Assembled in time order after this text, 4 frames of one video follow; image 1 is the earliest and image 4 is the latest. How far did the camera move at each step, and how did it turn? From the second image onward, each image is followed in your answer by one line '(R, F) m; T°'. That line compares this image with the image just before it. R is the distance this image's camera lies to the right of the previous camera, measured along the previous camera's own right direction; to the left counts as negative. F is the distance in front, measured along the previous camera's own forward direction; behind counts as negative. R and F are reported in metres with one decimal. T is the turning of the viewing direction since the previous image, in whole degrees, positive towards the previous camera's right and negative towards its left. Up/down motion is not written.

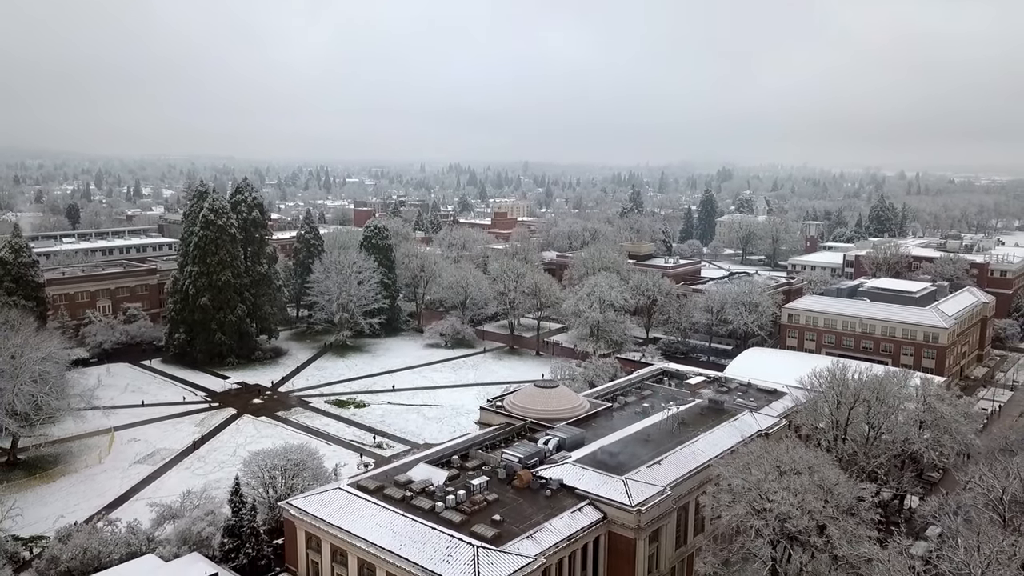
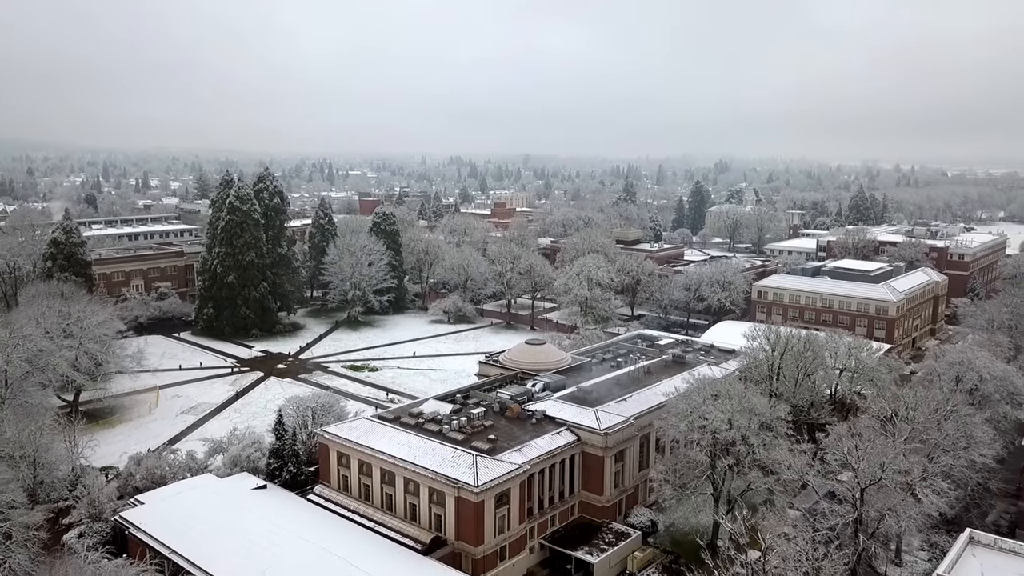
(+0.4, -7.0) m; 0°
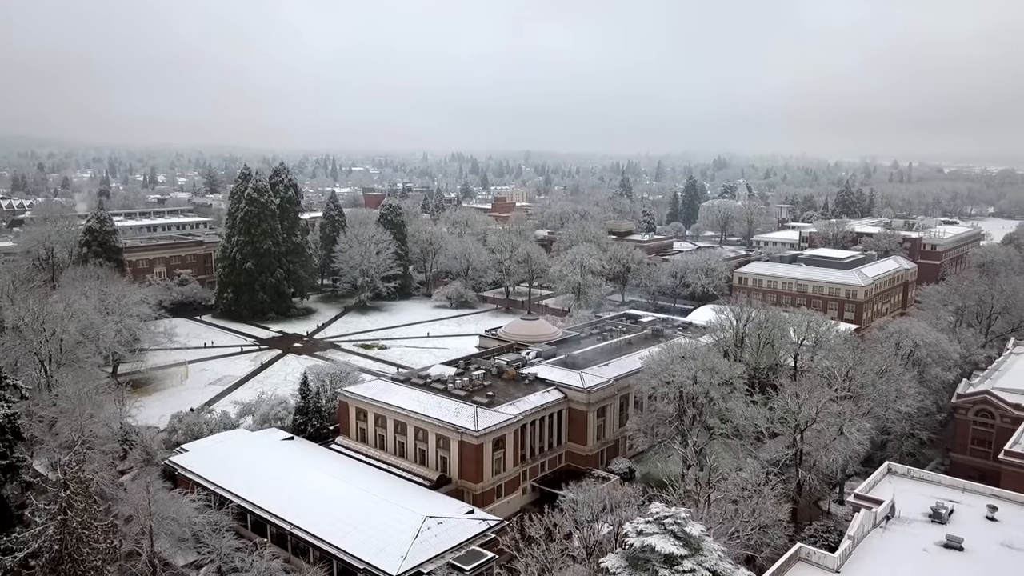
(+0.3, -5.5) m; 0°
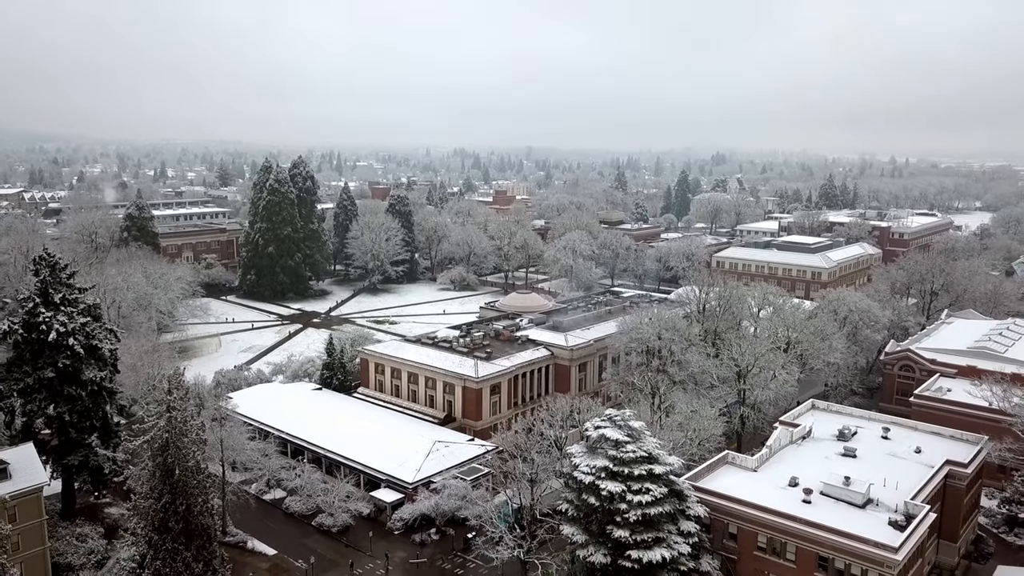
(+0.5, -7.5) m; 0°
